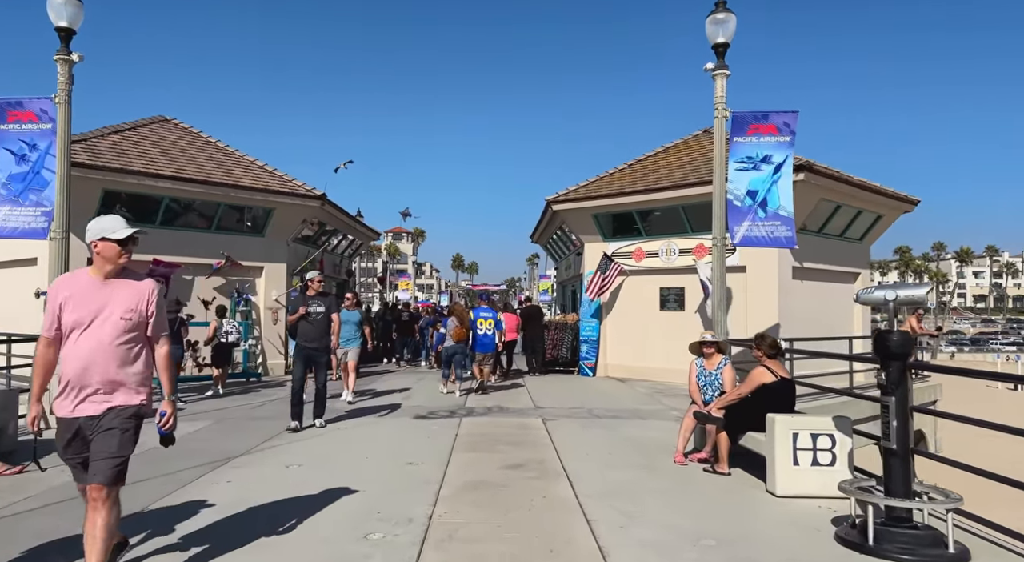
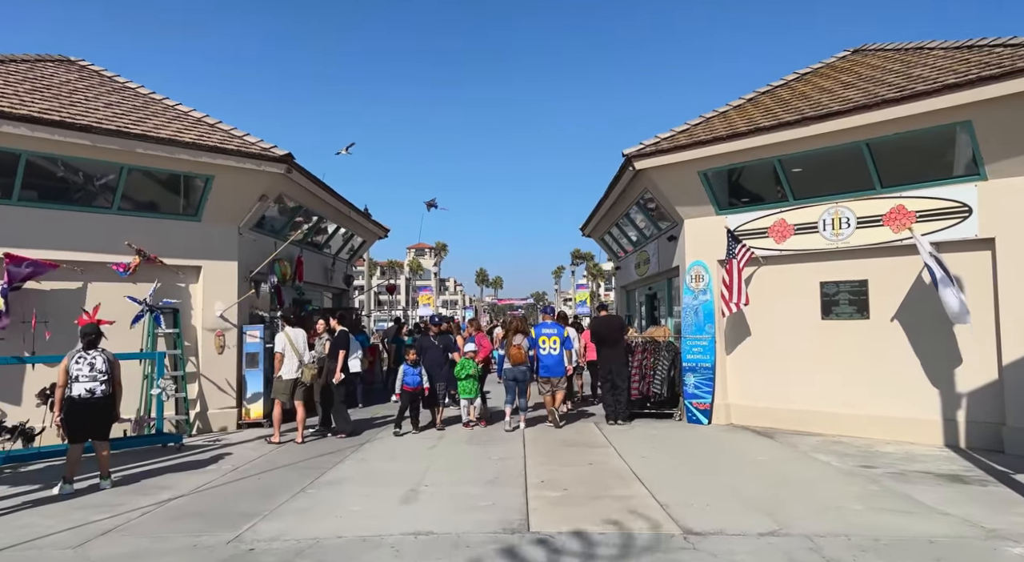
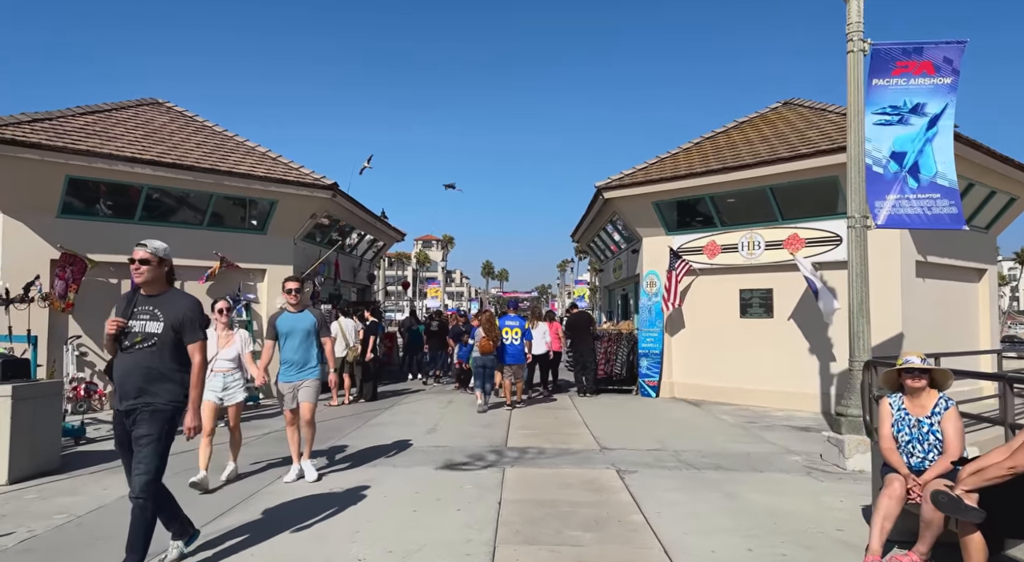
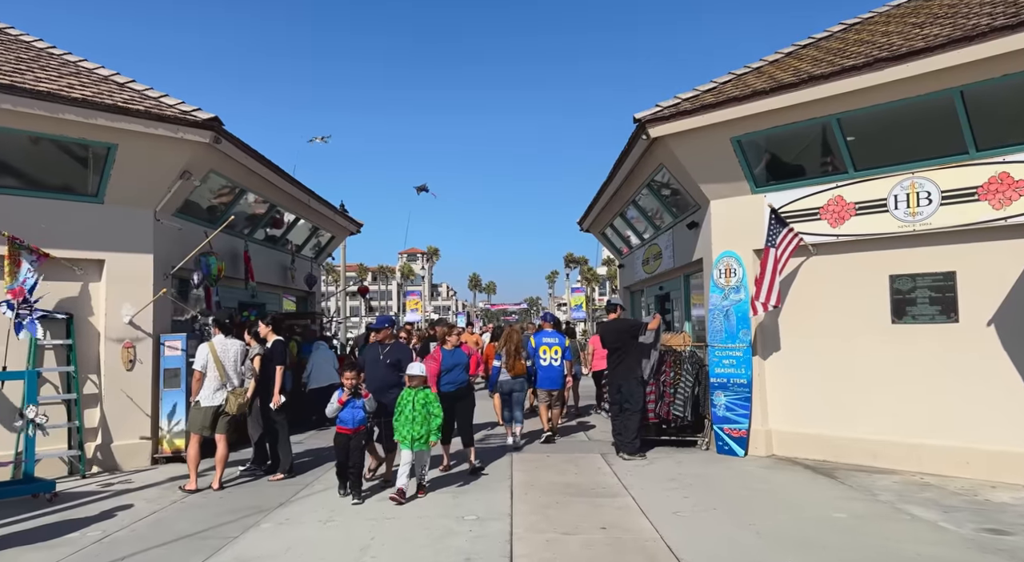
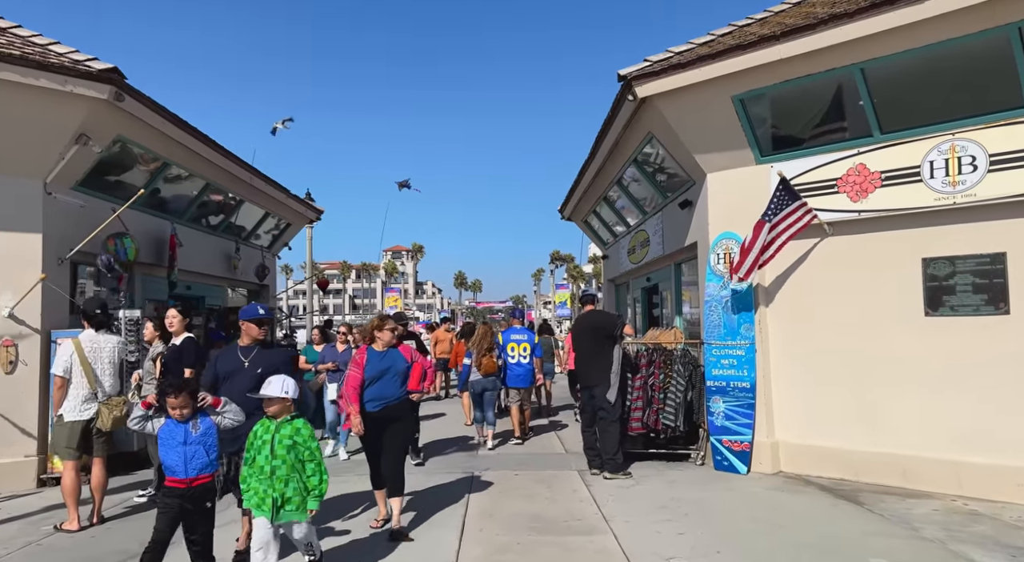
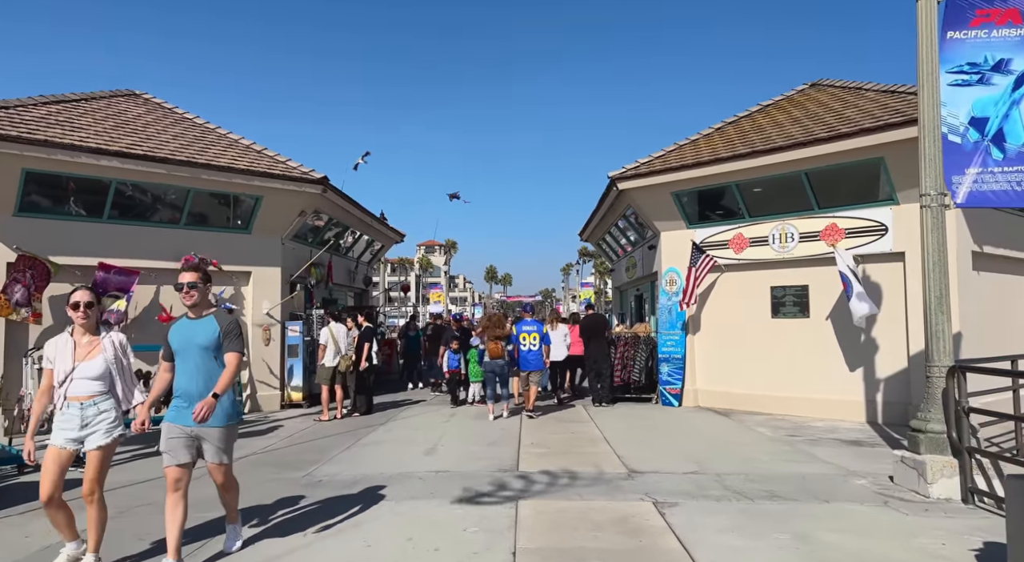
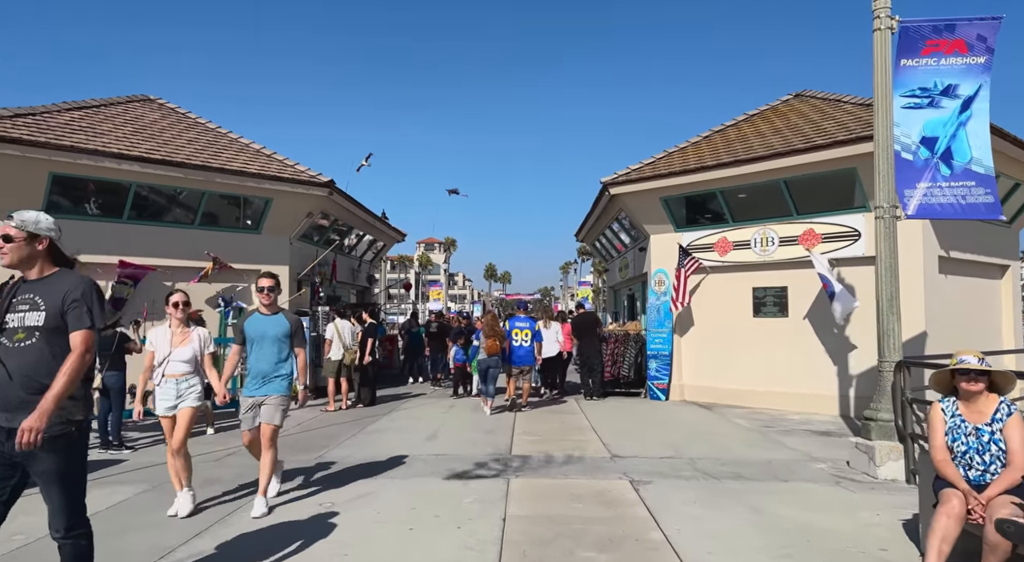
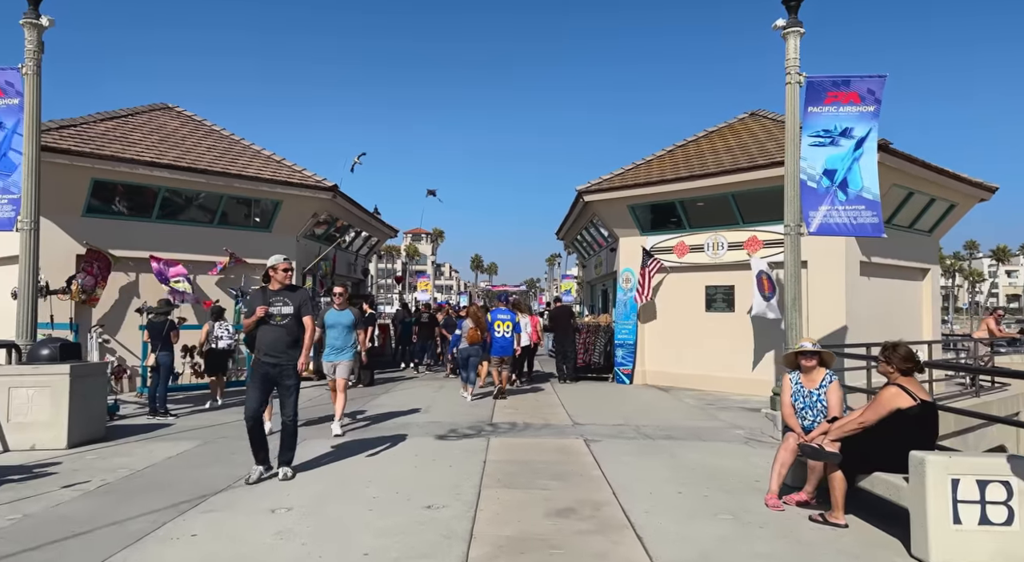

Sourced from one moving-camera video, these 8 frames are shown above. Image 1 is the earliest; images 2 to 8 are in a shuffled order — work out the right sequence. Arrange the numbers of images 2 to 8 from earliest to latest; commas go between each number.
8, 3, 7, 6, 2, 4, 5
